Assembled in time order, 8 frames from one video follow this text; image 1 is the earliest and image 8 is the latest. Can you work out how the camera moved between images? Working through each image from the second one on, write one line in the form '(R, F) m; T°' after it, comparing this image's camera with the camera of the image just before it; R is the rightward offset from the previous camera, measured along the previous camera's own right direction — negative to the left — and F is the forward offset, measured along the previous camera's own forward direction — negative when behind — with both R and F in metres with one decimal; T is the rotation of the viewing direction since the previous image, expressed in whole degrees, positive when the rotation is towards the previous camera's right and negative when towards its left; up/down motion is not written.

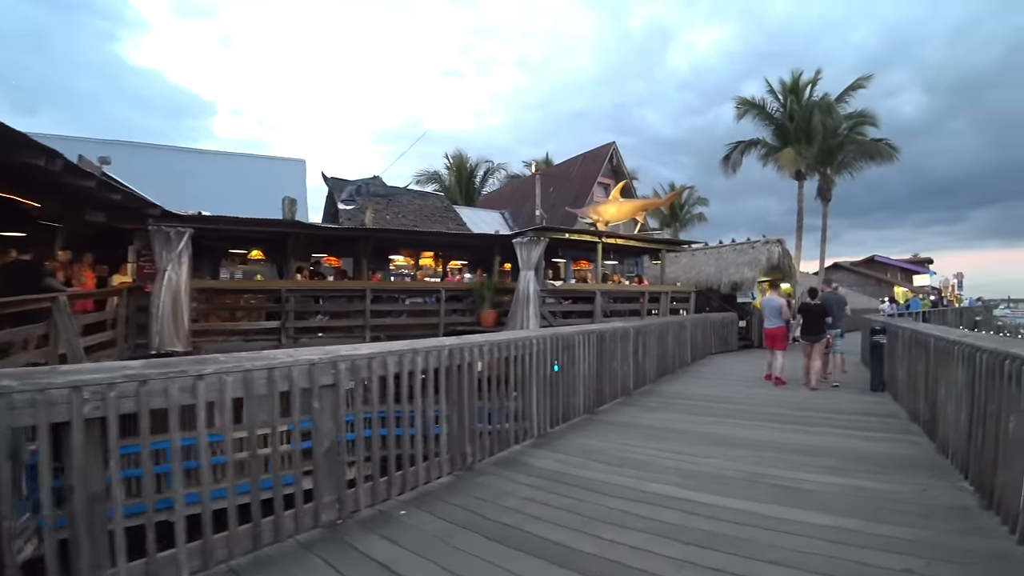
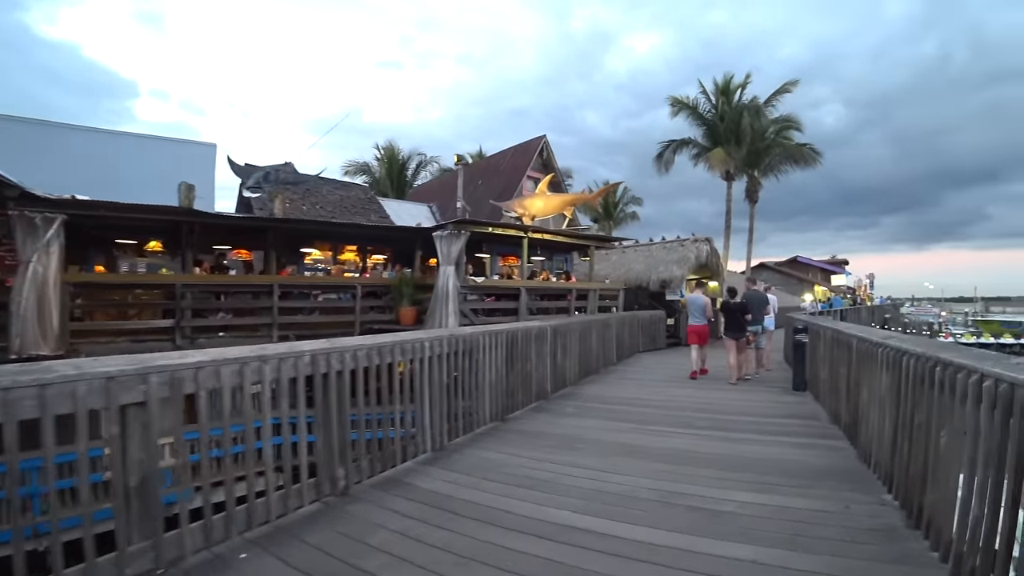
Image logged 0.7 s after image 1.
(+0.5, +0.8) m; +6°
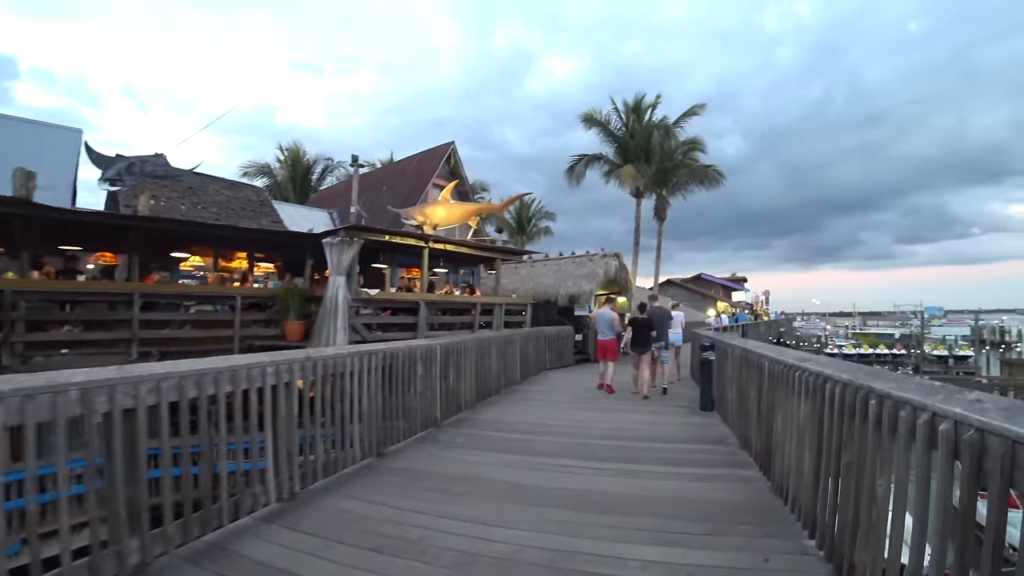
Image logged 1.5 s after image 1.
(+0.4, +0.9) m; +8°
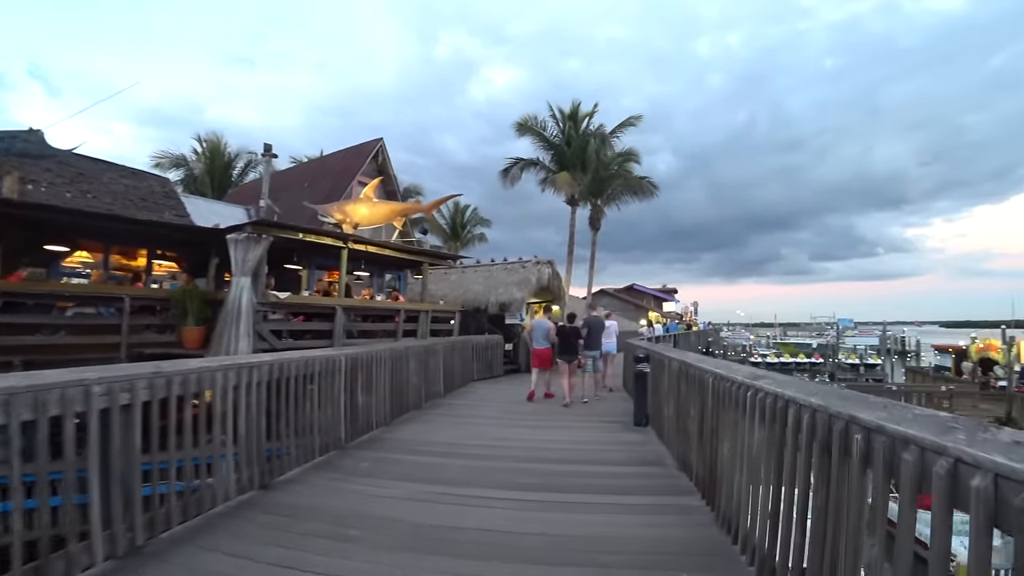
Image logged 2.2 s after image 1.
(+0.2, +0.8) m; +6°
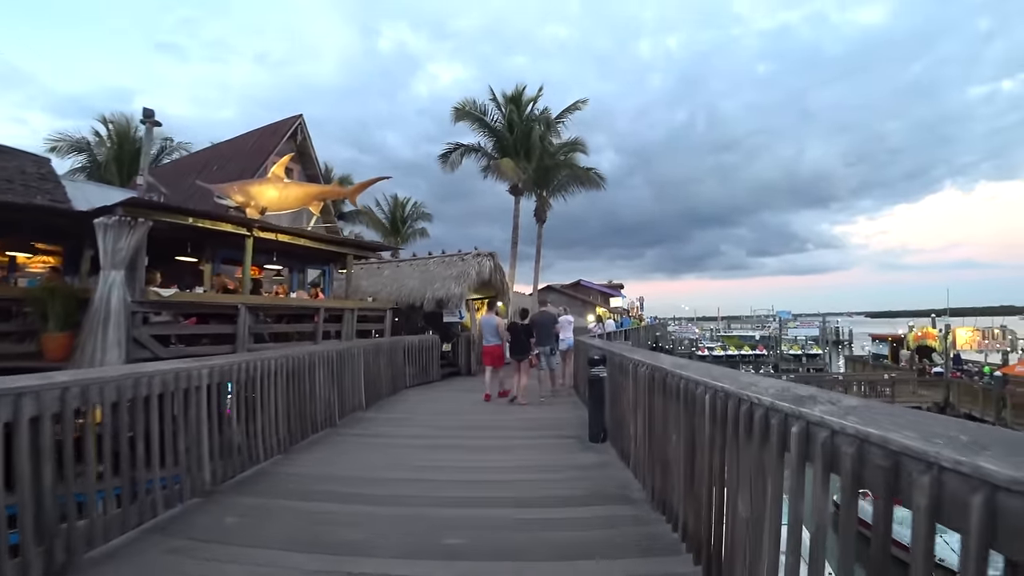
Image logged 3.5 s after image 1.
(+0.2, +1.6) m; +5°
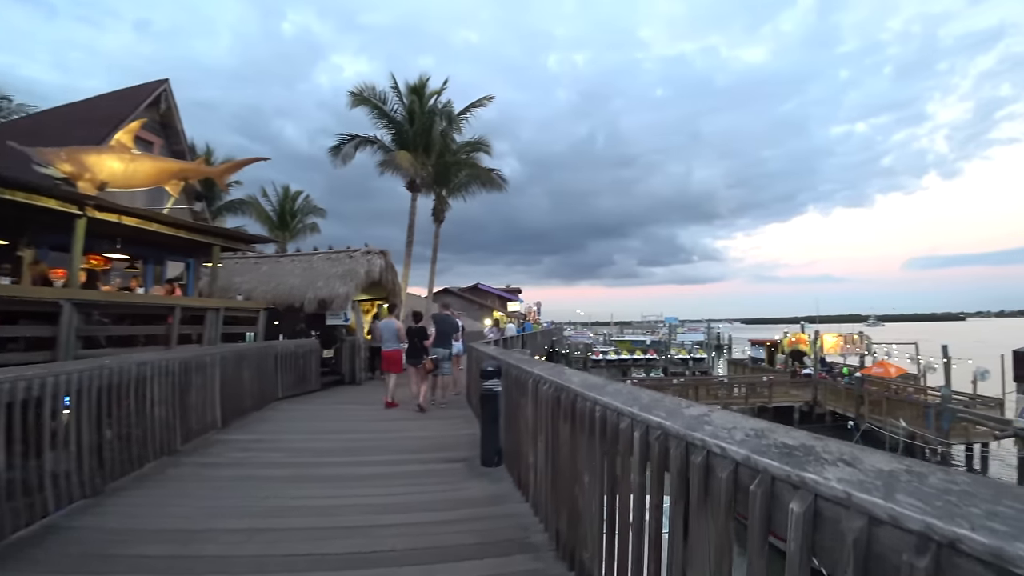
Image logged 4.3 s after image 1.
(+0.1, +1.0) m; +10°
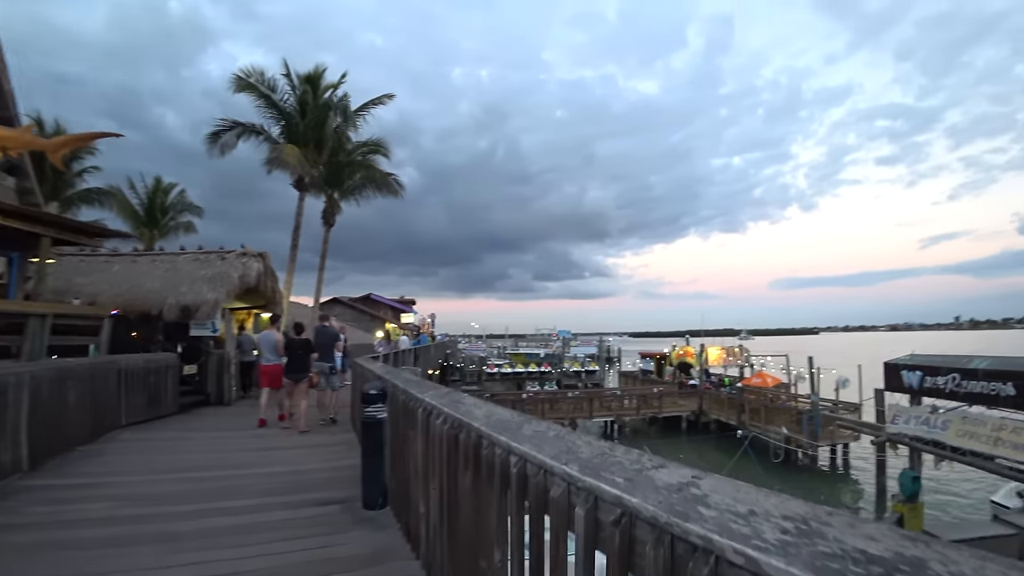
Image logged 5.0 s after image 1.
(0.0, +0.8) m; +10°
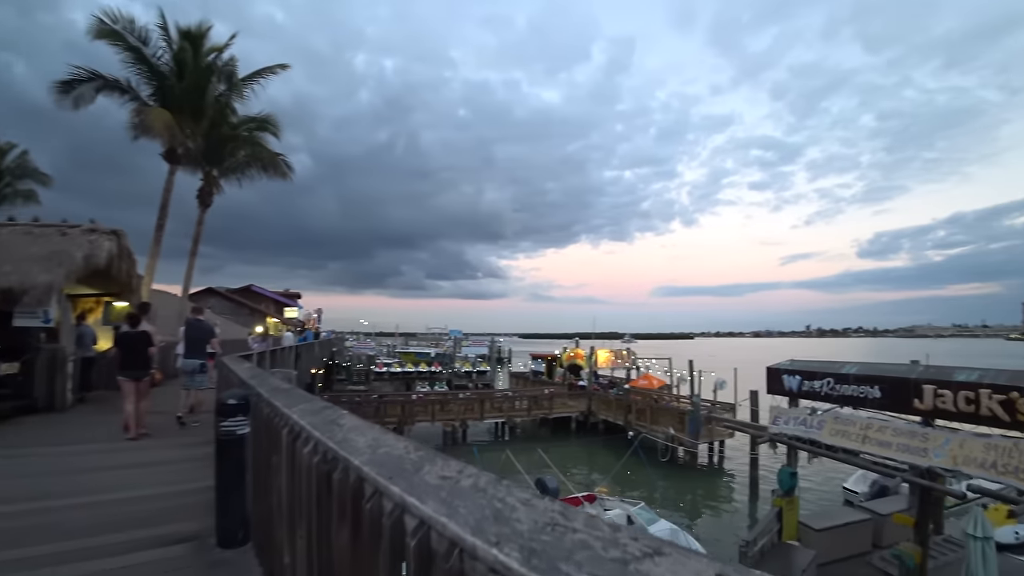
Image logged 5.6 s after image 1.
(0.0, +0.7) m; +10°
